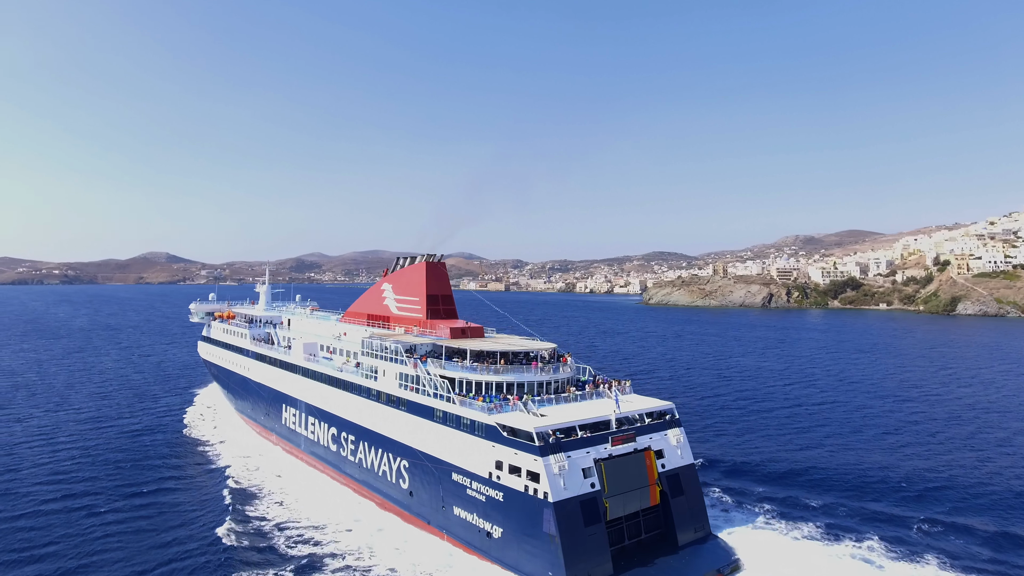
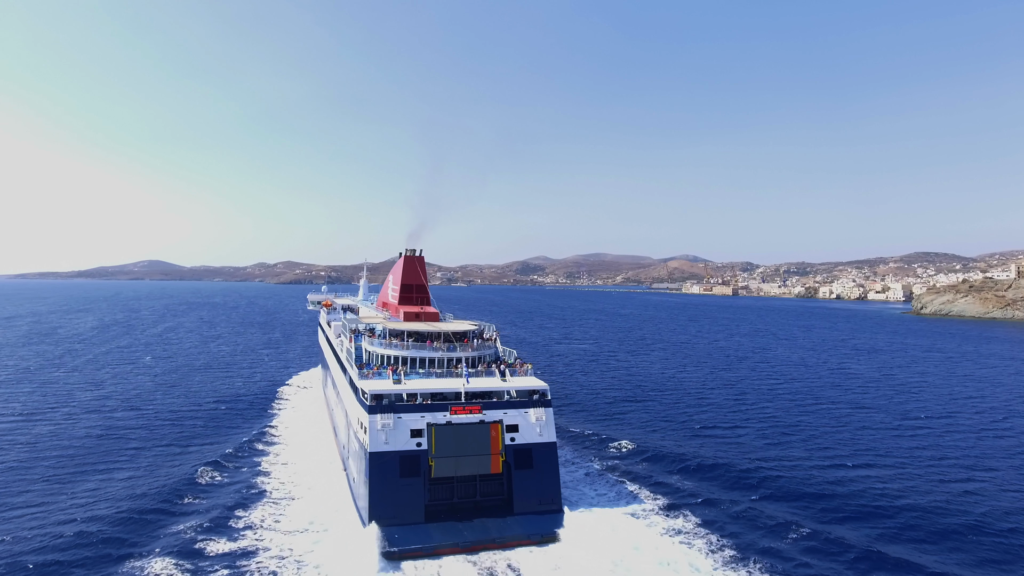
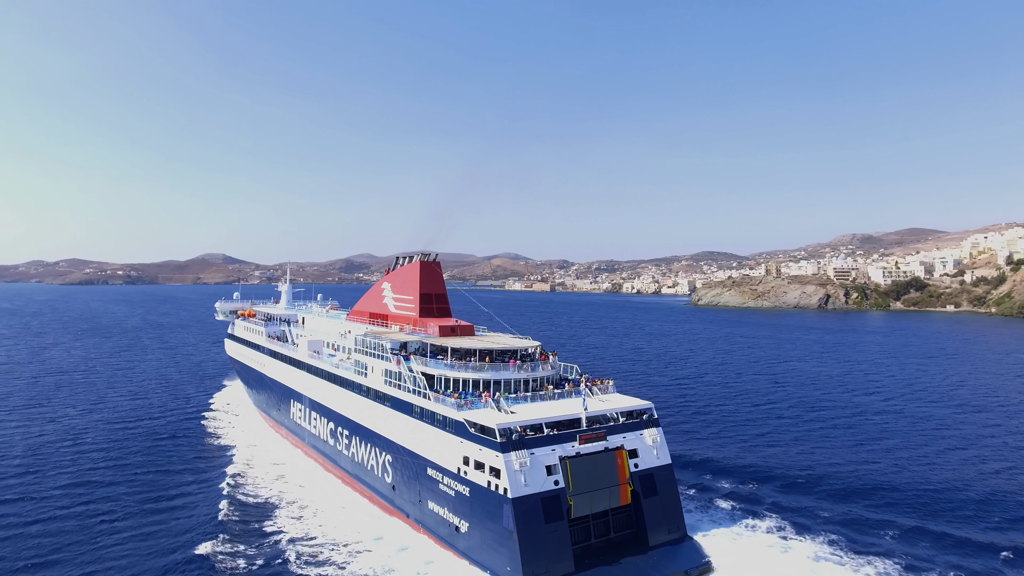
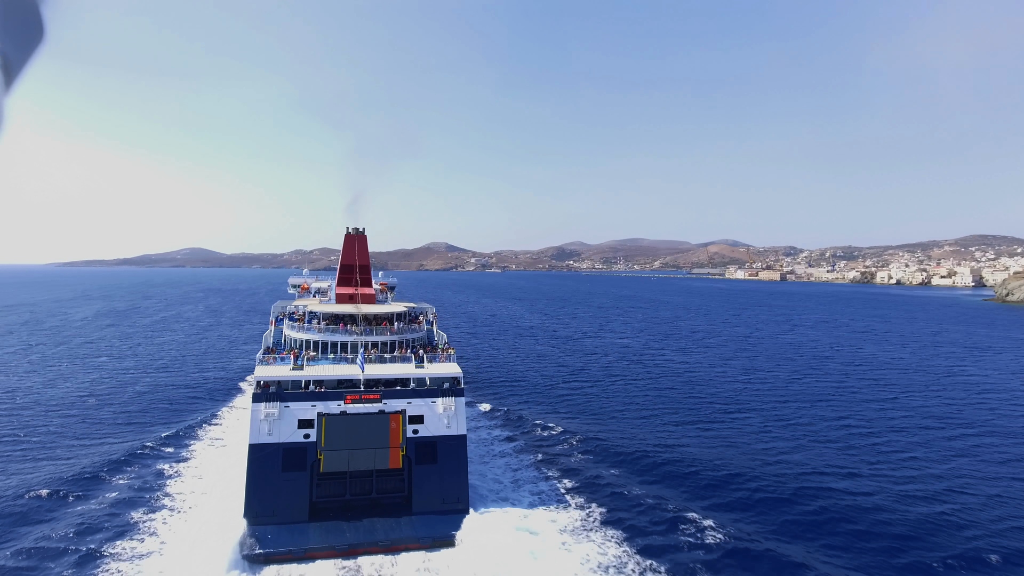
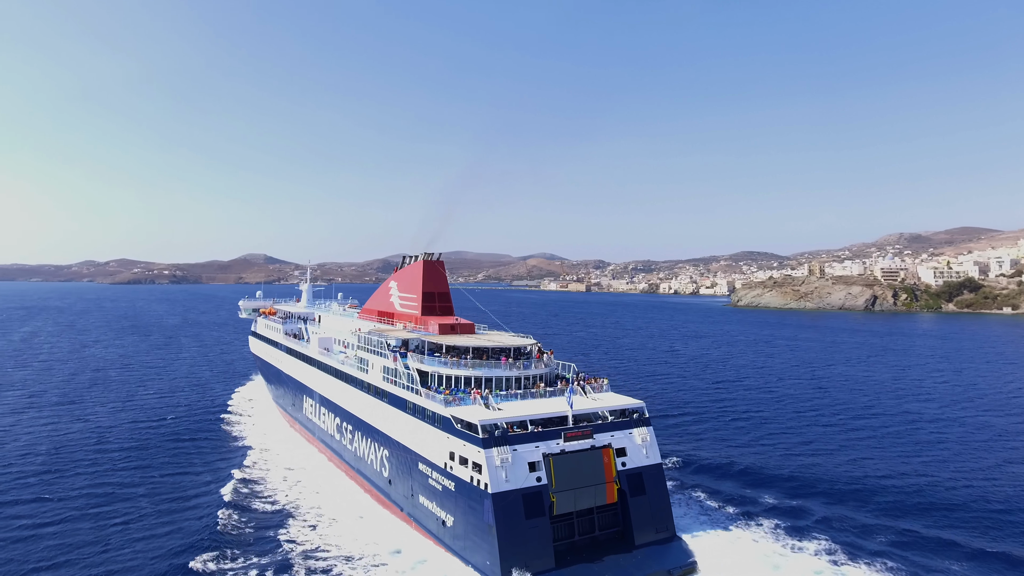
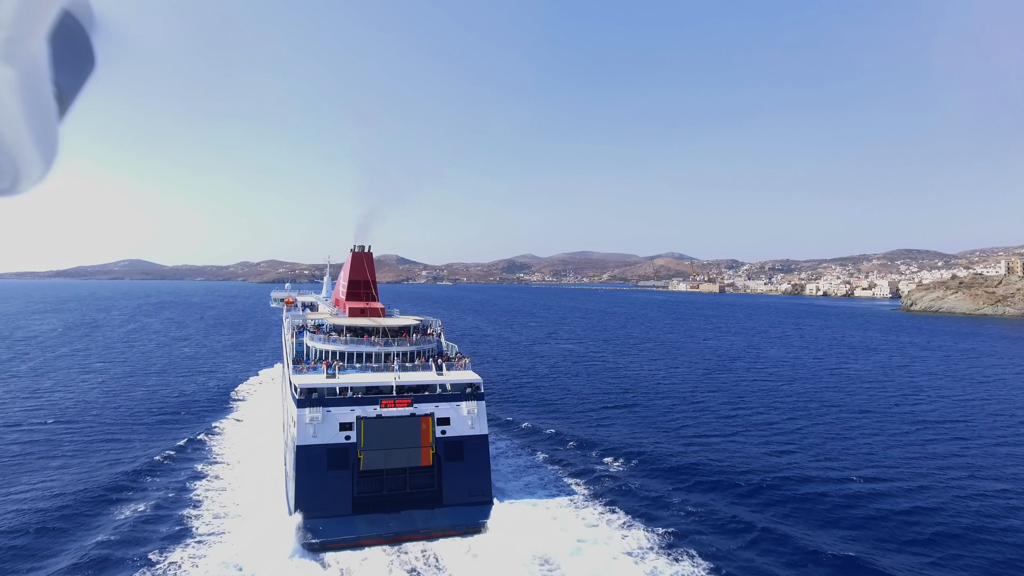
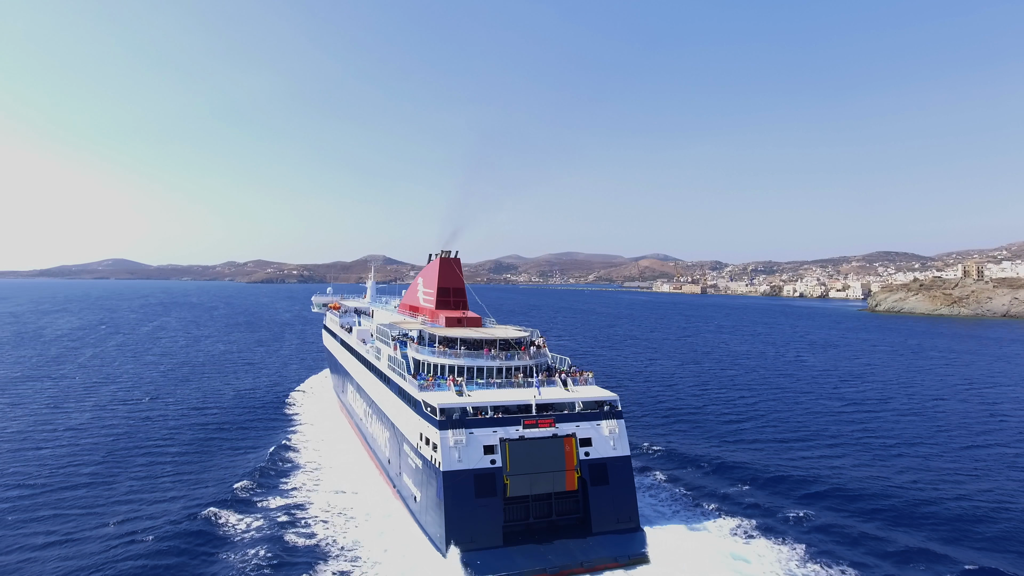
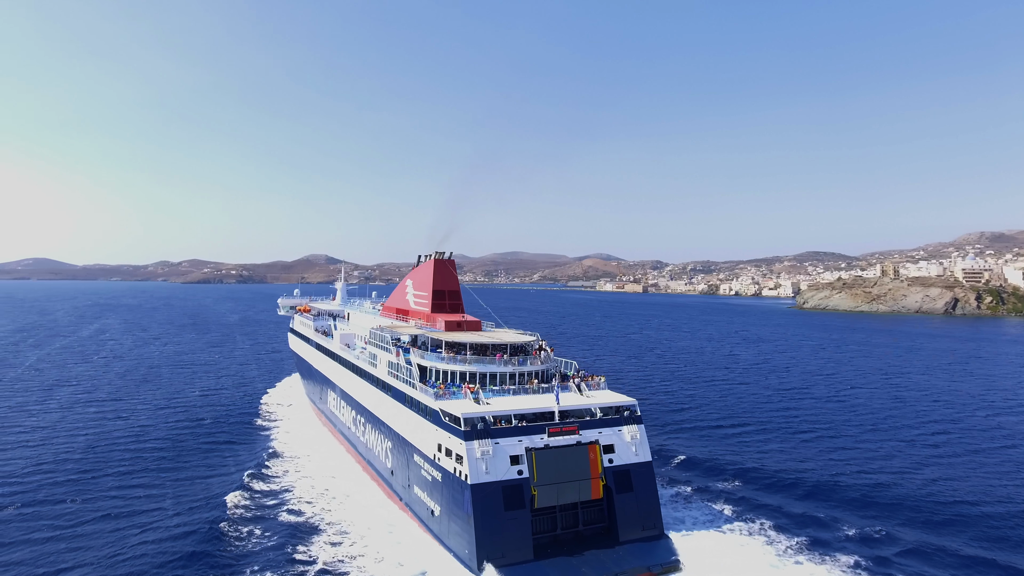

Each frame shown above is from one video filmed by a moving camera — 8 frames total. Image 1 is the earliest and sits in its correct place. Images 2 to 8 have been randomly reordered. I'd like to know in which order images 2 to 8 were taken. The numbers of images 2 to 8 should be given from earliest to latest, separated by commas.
3, 5, 8, 7, 2, 6, 4
